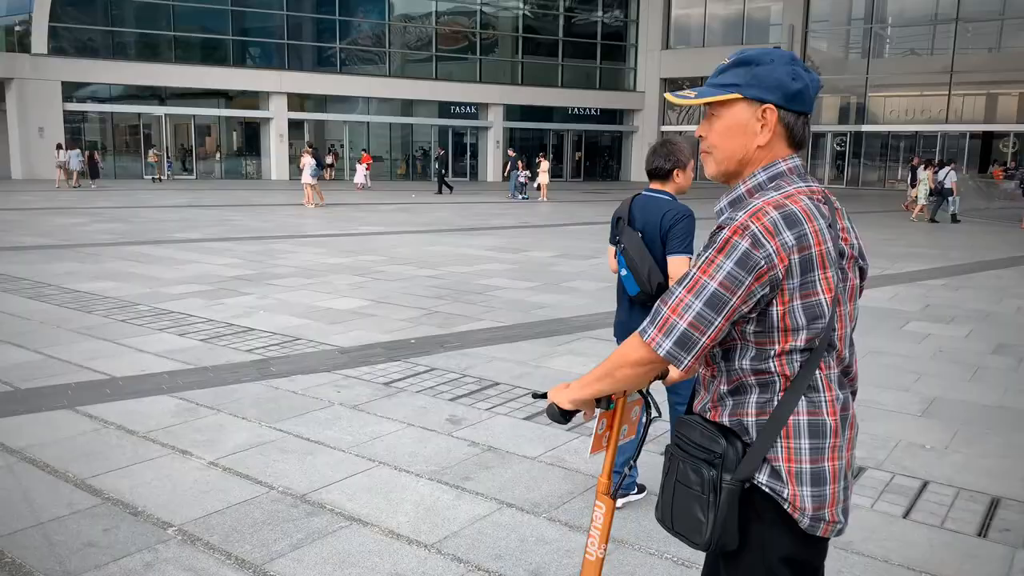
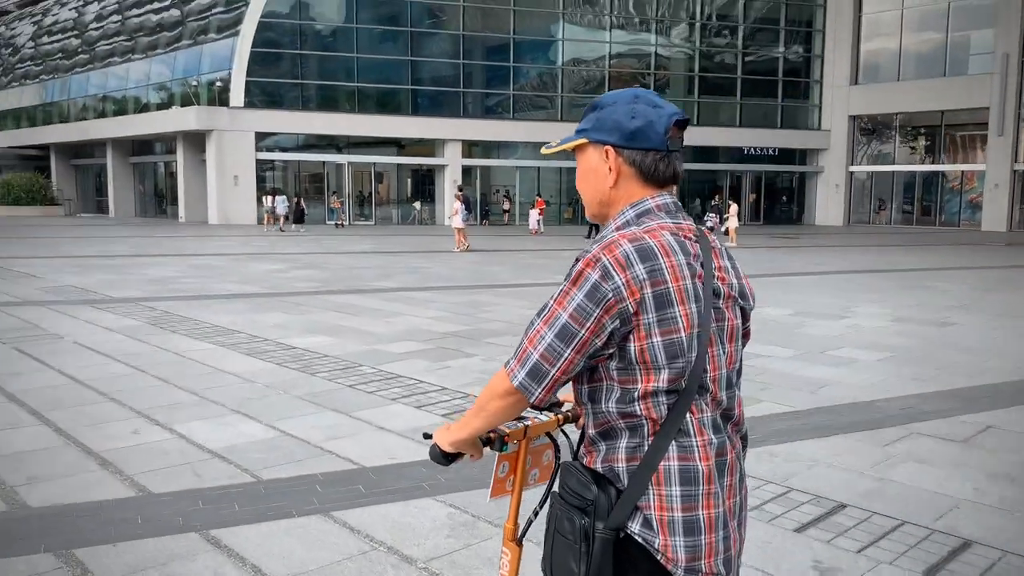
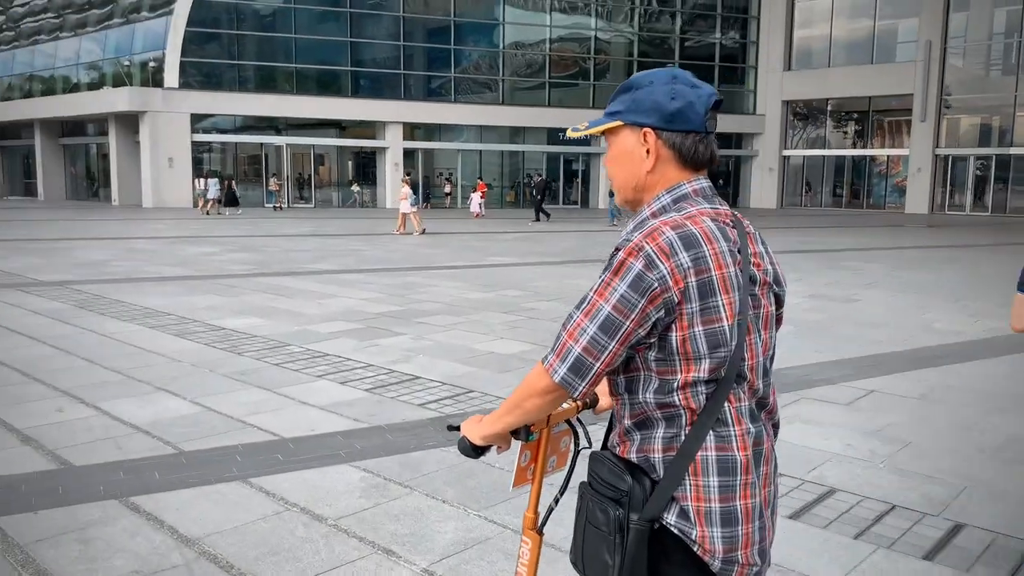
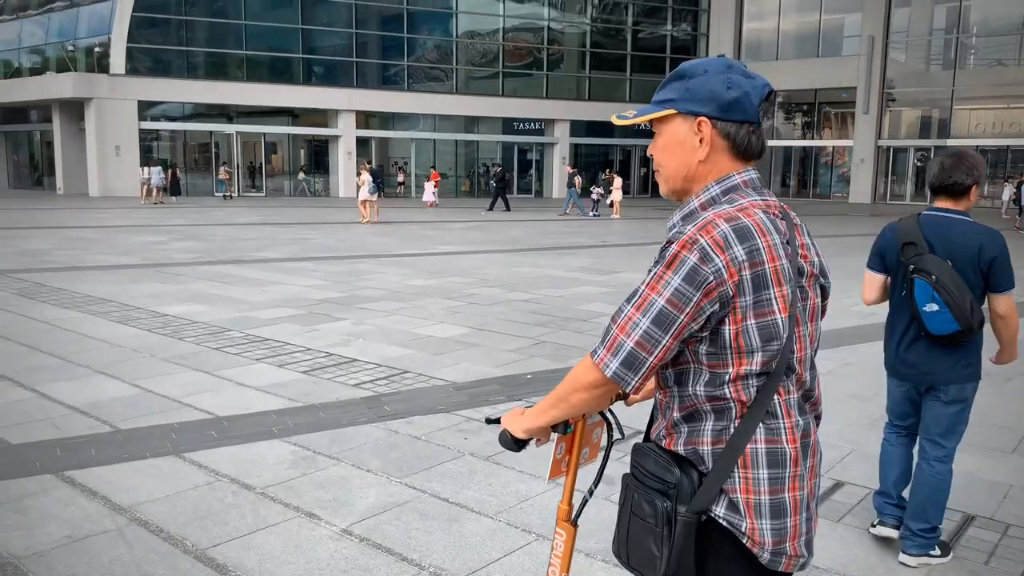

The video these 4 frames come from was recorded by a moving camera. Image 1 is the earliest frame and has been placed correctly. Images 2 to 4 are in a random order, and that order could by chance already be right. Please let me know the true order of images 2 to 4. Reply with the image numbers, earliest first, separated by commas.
4, 3, 2
